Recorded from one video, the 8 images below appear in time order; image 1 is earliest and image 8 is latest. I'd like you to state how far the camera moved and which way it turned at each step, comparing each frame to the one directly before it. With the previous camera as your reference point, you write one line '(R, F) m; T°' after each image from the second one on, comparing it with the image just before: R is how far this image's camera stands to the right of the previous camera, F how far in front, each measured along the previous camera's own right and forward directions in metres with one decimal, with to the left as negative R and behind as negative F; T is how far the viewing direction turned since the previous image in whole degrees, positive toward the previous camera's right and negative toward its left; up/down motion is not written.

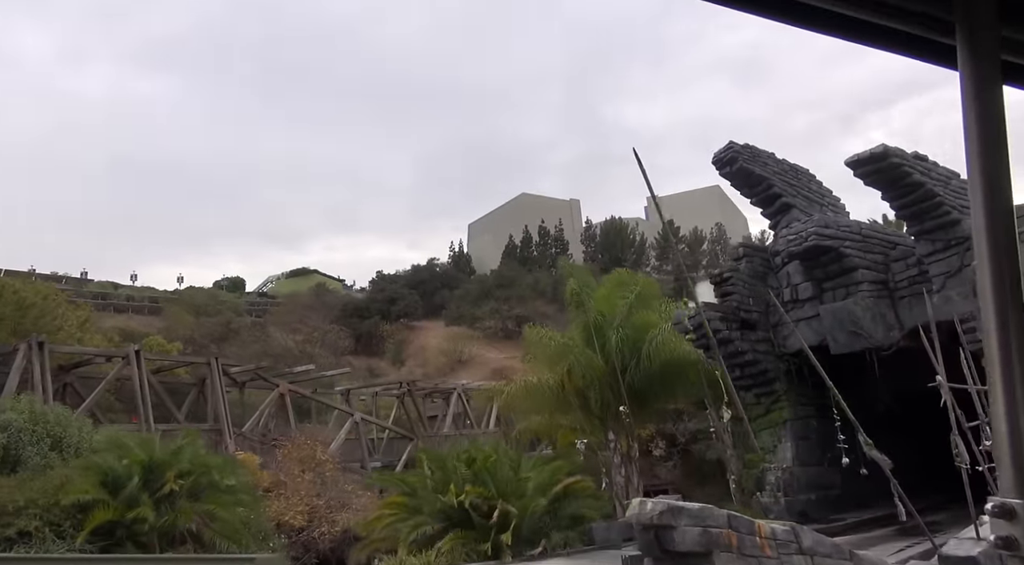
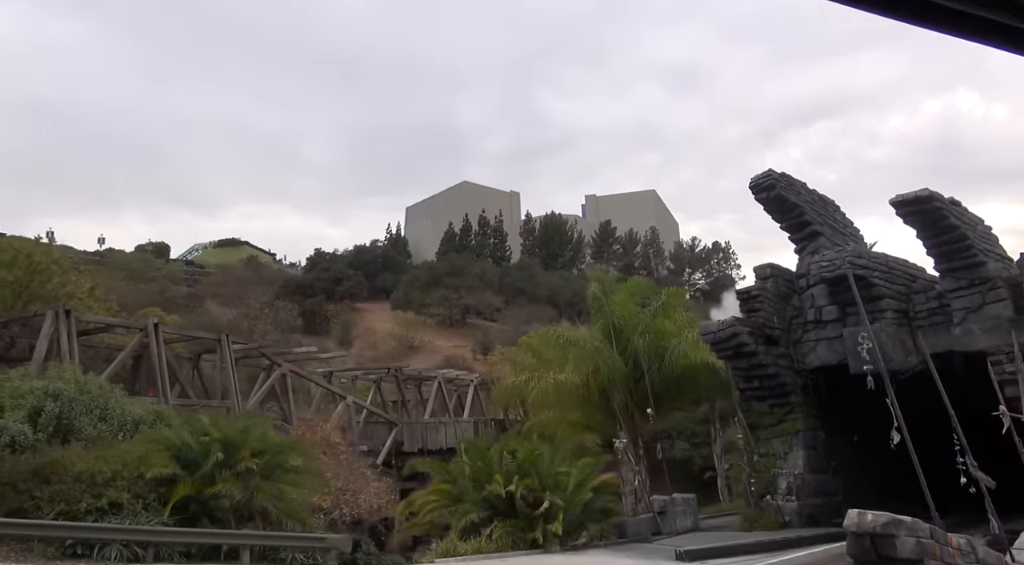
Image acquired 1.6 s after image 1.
(-2.6, -0.5) m; +6°
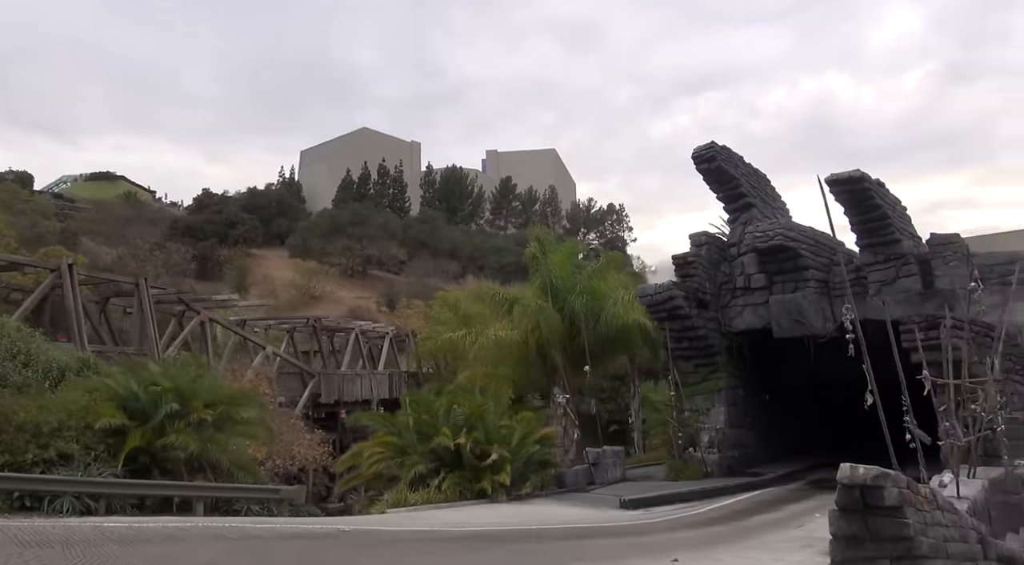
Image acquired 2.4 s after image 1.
(-1.2, -0.1) m; +8°
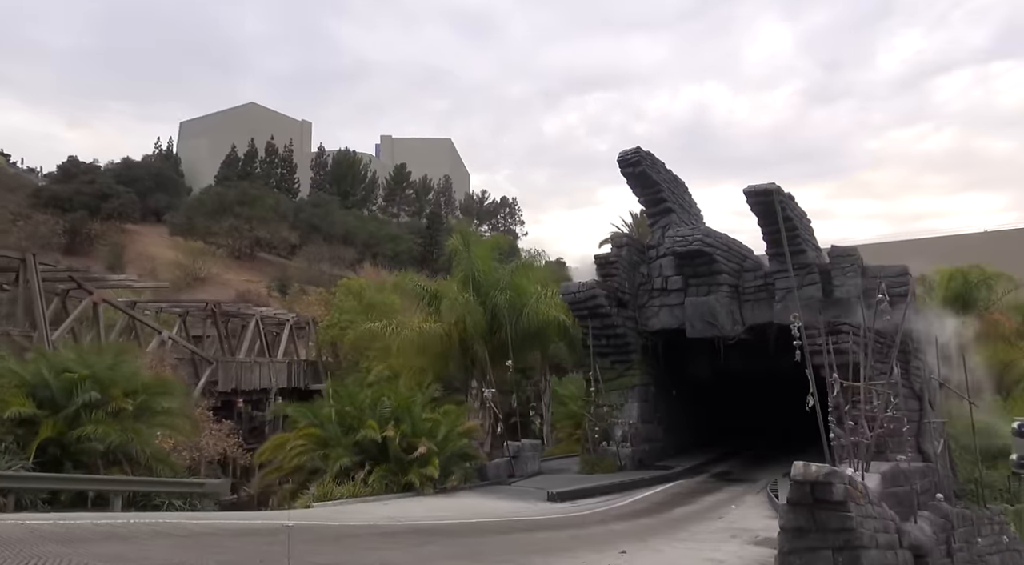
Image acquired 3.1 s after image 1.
(-0.9, 0.0) m; +9°
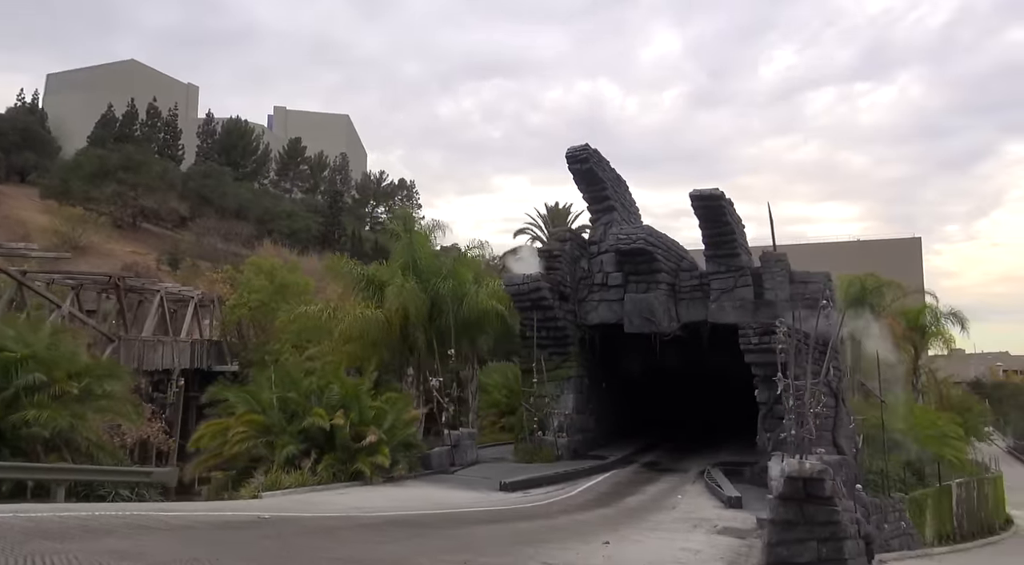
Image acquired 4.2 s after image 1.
(-1.3, 0.0) m; +9°
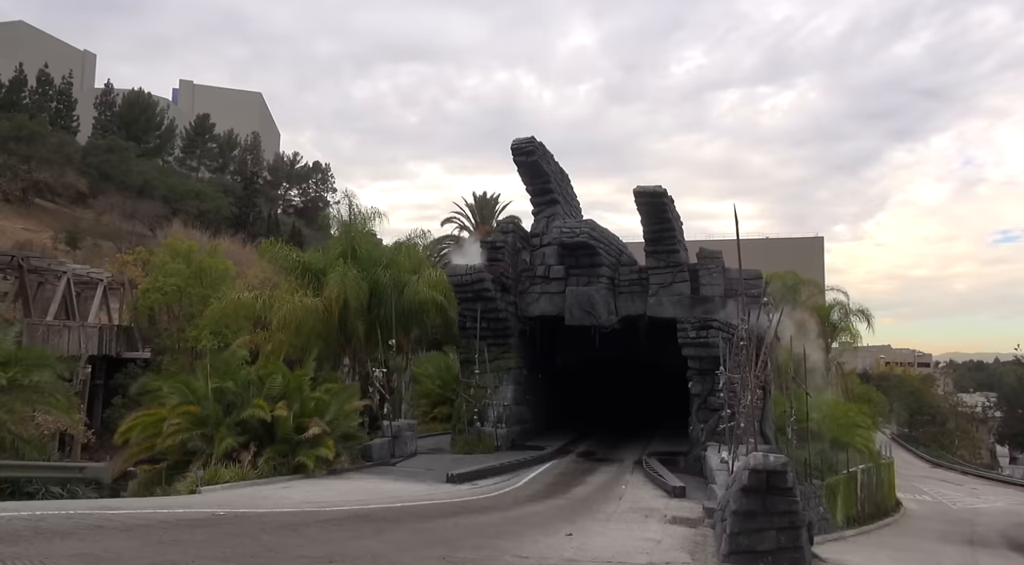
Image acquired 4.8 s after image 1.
(-0.7, +0.1) m; +7°
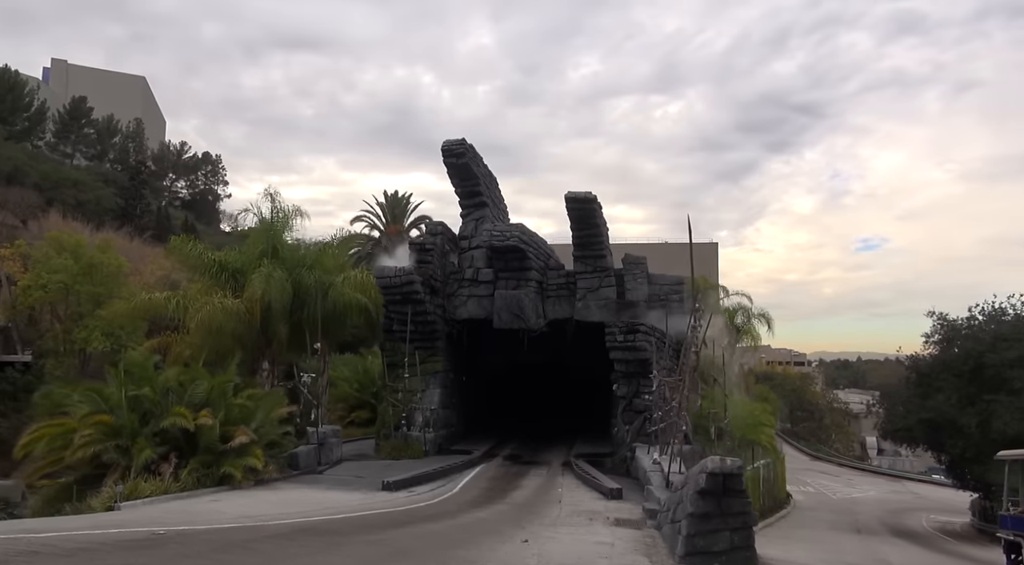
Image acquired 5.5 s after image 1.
(-0.8, +0.1) m; +8°
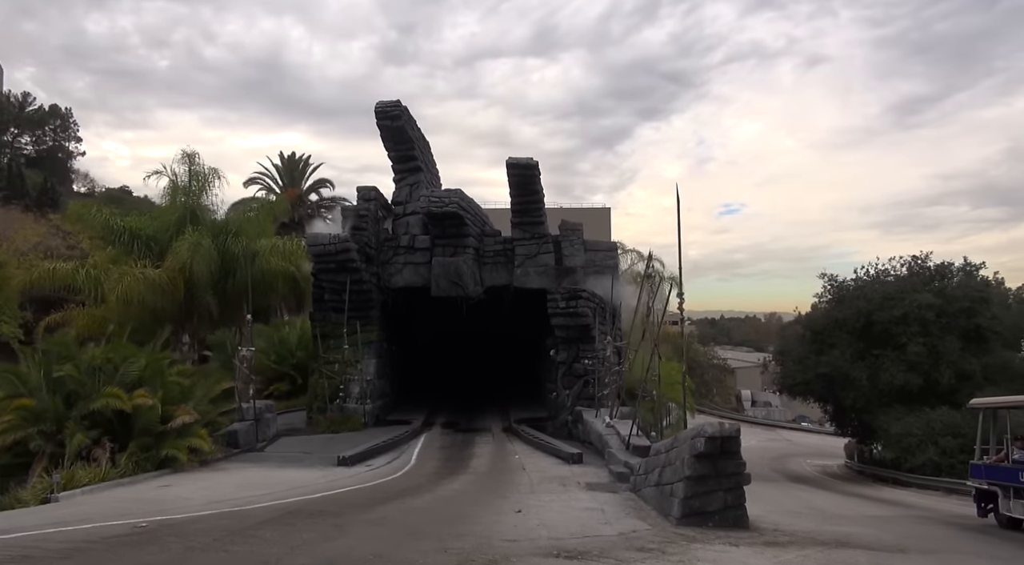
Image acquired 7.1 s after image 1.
(-1.5, +0.3) m; +10°
